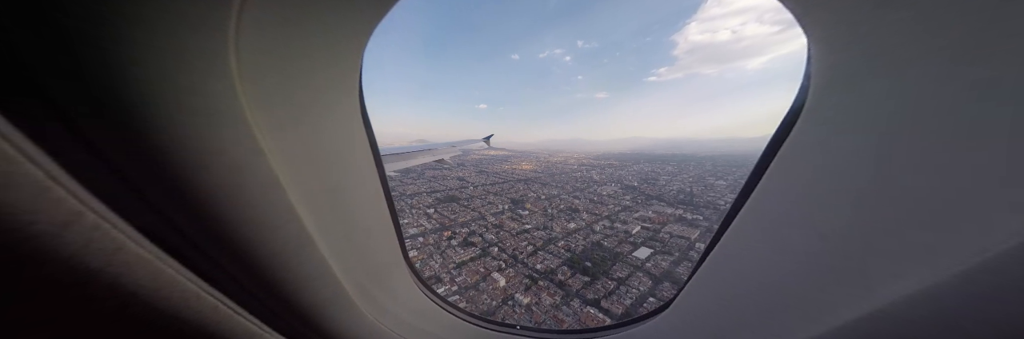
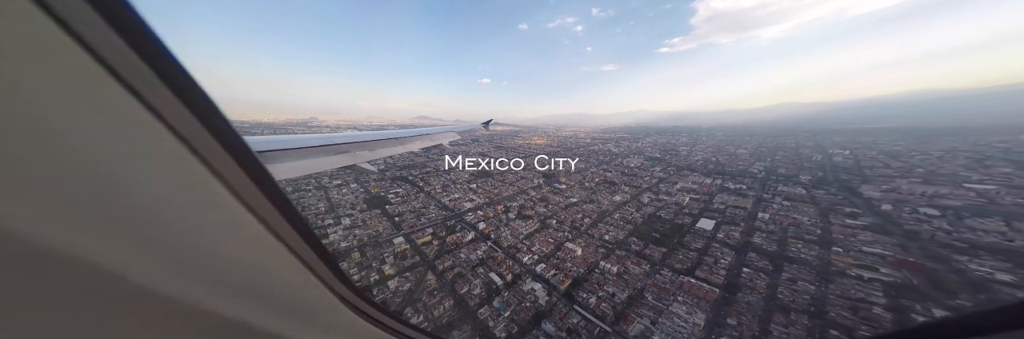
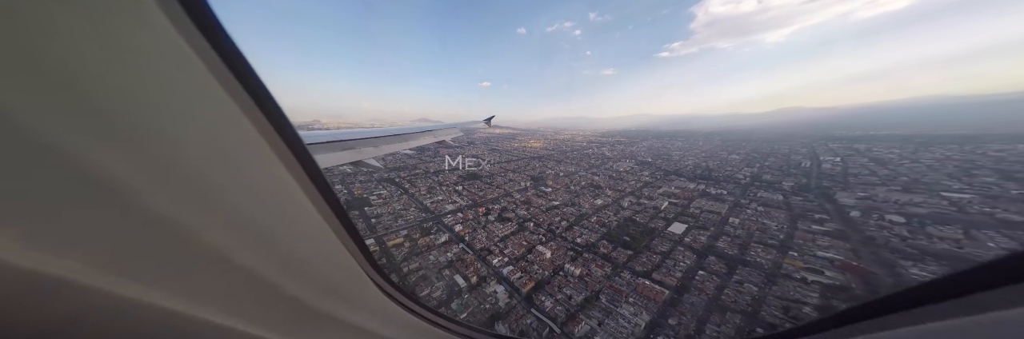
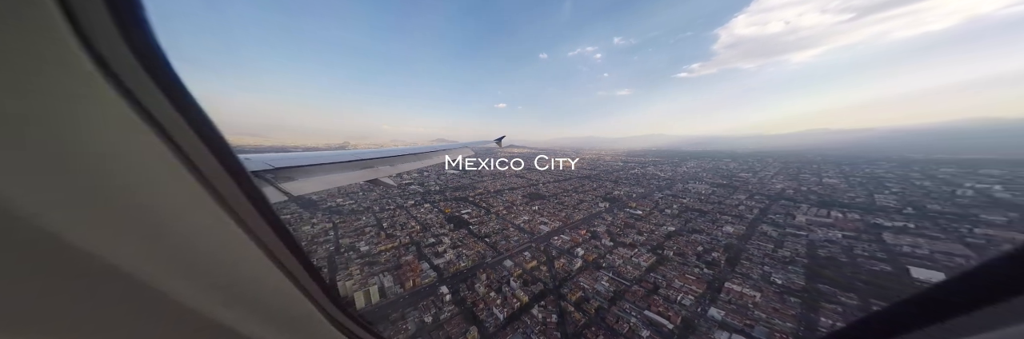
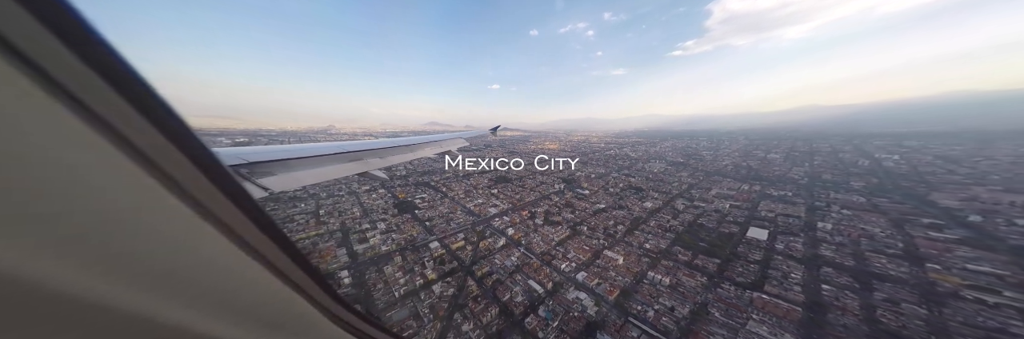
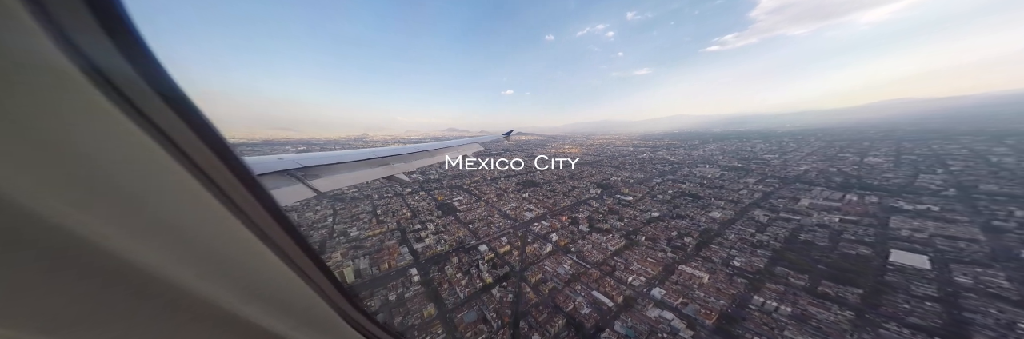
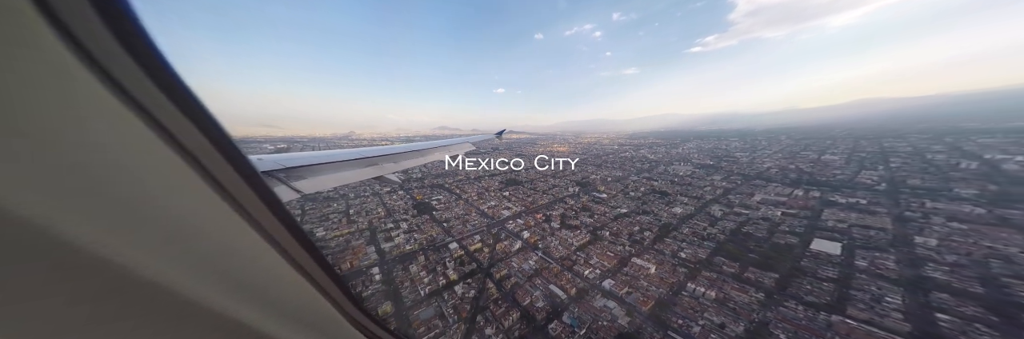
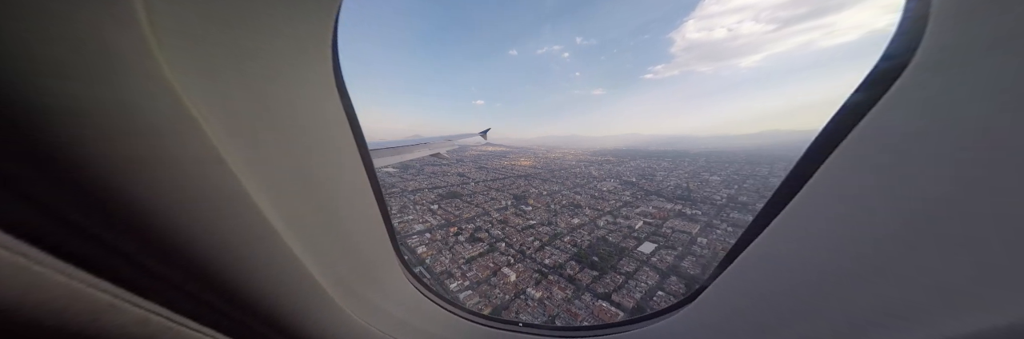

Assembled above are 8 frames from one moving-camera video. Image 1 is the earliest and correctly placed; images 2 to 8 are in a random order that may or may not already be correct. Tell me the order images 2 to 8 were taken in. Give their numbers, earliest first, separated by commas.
8, 3, 2, 5, 7, 6, 4
